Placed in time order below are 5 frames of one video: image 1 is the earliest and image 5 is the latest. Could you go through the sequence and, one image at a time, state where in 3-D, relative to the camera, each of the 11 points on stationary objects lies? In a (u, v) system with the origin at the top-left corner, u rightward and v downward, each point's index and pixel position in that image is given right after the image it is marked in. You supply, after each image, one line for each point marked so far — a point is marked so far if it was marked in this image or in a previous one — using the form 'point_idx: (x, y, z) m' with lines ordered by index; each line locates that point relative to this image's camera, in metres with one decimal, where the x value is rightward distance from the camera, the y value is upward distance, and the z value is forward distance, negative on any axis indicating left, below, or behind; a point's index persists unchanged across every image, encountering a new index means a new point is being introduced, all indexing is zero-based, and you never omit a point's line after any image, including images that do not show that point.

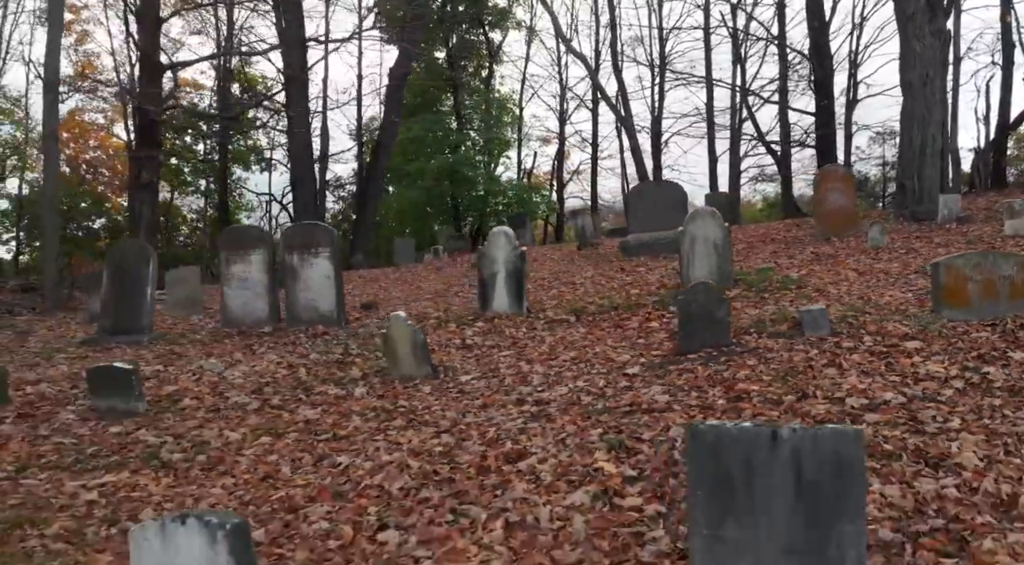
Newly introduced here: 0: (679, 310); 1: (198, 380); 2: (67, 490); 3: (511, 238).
0: (+1.5, -0.3, +7.7) m
1: (-3.1, -1.0, +8.9) m
2: (-2.9, -1.3, +5.9) m
3: (0.0, +0.6, +11.8) m
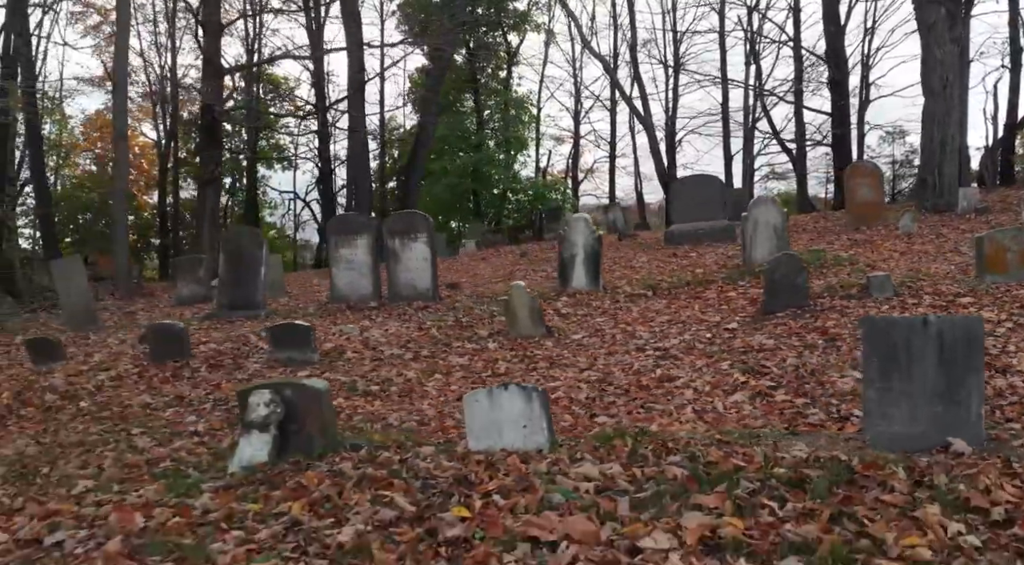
0: (+2.7, 0.0, +9.3) m
1: (-1.9, -0.7, +10.4) m
2: (-1.7, -1.0, +7.5) m
3: (+1.1, +0.9, +13.3) m
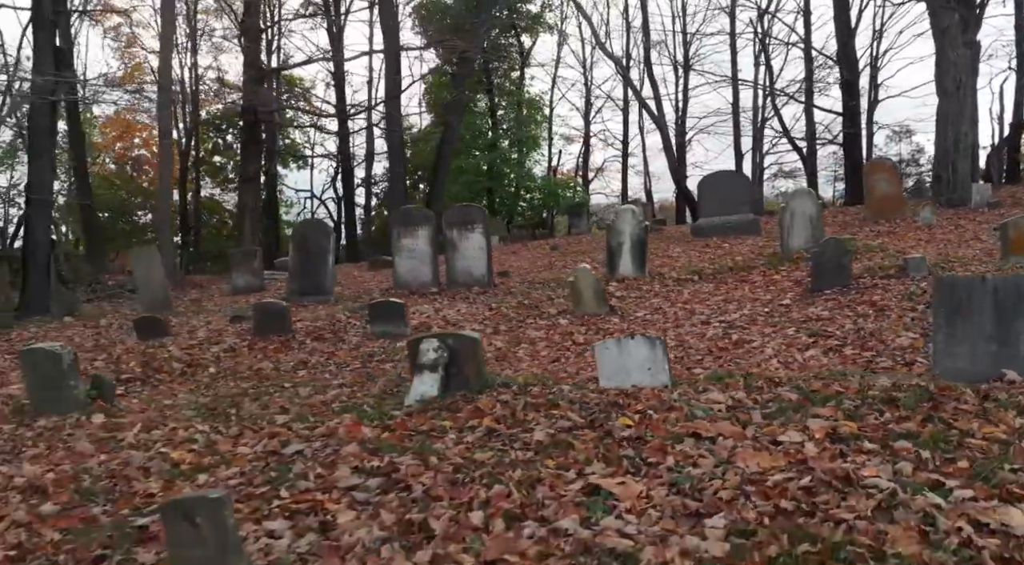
0: (+3.5, +0.3, +10.4) m
1: (-1.1, -0.5, +11.5) m
2: (-0.8, -0.8, +8.5) m
3: (+2.0, +1.1, +14.4) m
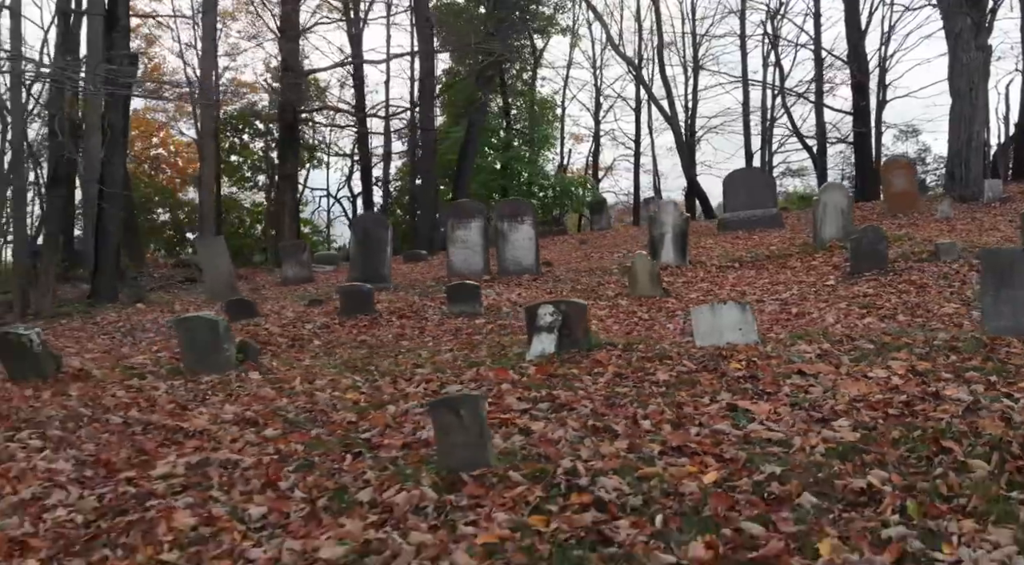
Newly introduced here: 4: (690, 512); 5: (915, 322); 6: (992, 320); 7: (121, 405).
0: (+4.4, +0.5, +11.4) m
1: (-0.2, -0.3, +12.6) m
2: (0.0, -0.6, +9.6) m
3: (+2.9, +1.3, +15.5) m
4: (+0.7, -0.9, +3.6) m
5: (+3.4, -0.3, +7.6) m
6: (+3.6, -0.3, +6.7) m
7: (-3.1, -1.0, +7.0) m
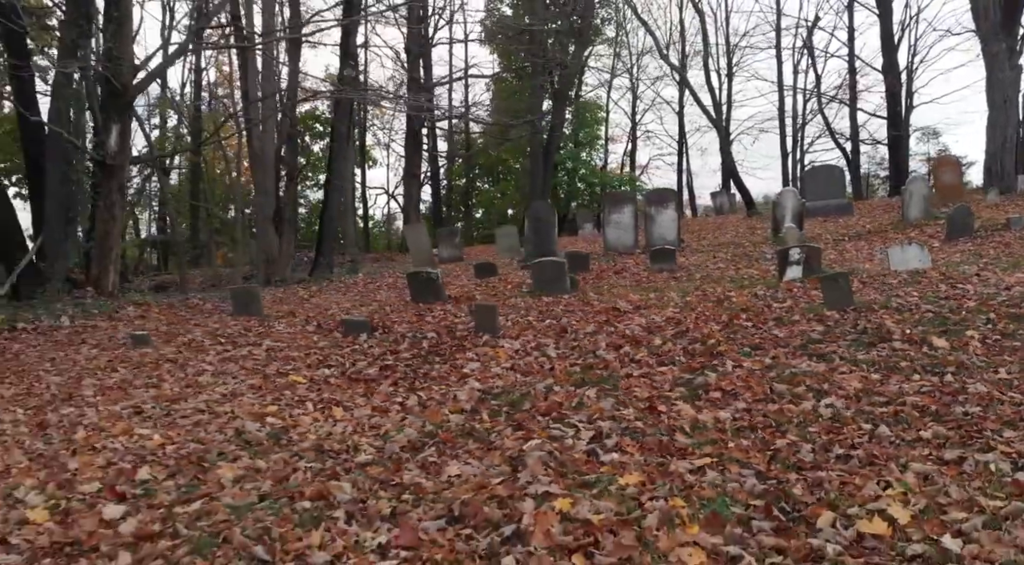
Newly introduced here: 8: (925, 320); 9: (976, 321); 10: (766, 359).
0: (+7.9, +1.1, +16.1) m
1: (+3.3, +0.4, +17.2) m
2: (+3.6, +0.1, +14.2) m
3: (+6.4, +2.0, +20.1) m
4: (+4.3, -0.3, +8.2) m
5: (+7.0, +0.3, +12.2) m
6: (+7.1, +0.4, +11.3) m
7: (+0.5, -0.3, +11.7) m
8: (+3.7, -0.3, +8.0) m
9: (+4.0, -0.3, +7.7) m
10: (+2.1, -0.6, +7.3) m
